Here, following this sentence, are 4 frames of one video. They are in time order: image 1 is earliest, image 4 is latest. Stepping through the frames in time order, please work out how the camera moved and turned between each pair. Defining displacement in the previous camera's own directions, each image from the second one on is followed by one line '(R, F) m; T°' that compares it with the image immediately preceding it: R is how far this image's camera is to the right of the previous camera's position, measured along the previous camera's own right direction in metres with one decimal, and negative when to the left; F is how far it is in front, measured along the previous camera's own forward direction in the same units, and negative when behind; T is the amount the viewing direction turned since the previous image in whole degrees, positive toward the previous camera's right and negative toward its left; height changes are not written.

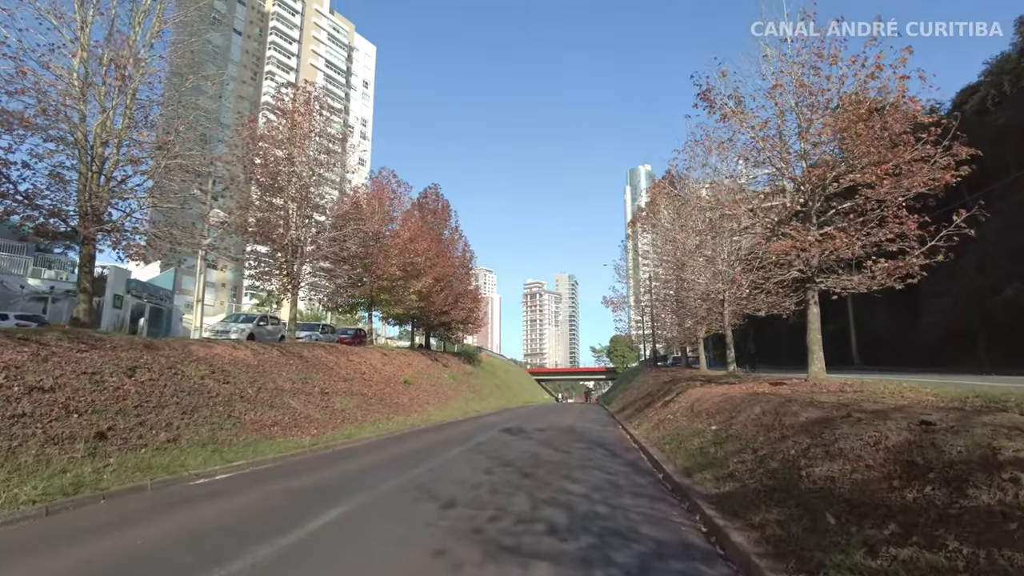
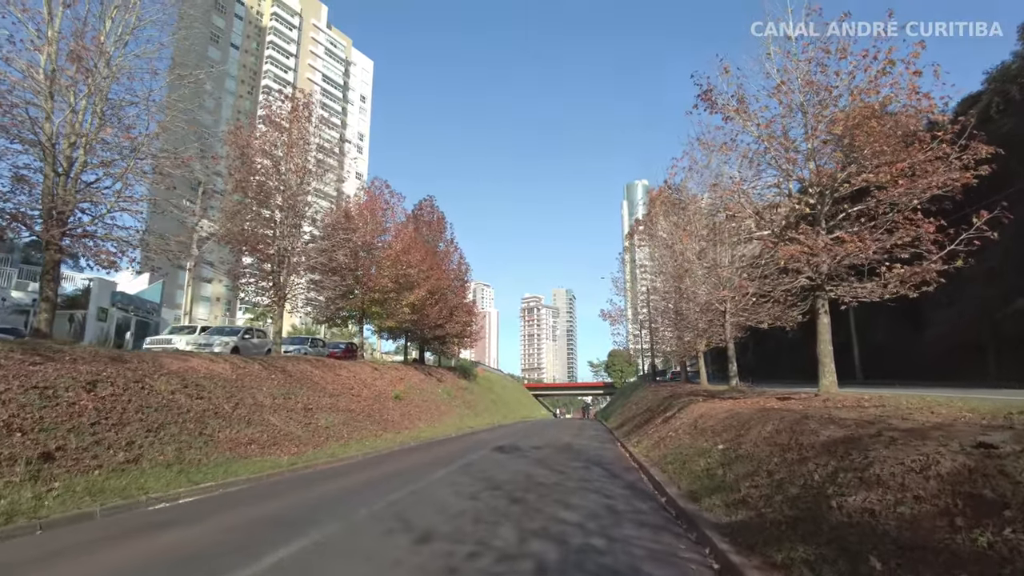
(+0.1, +0.8) m; 0°
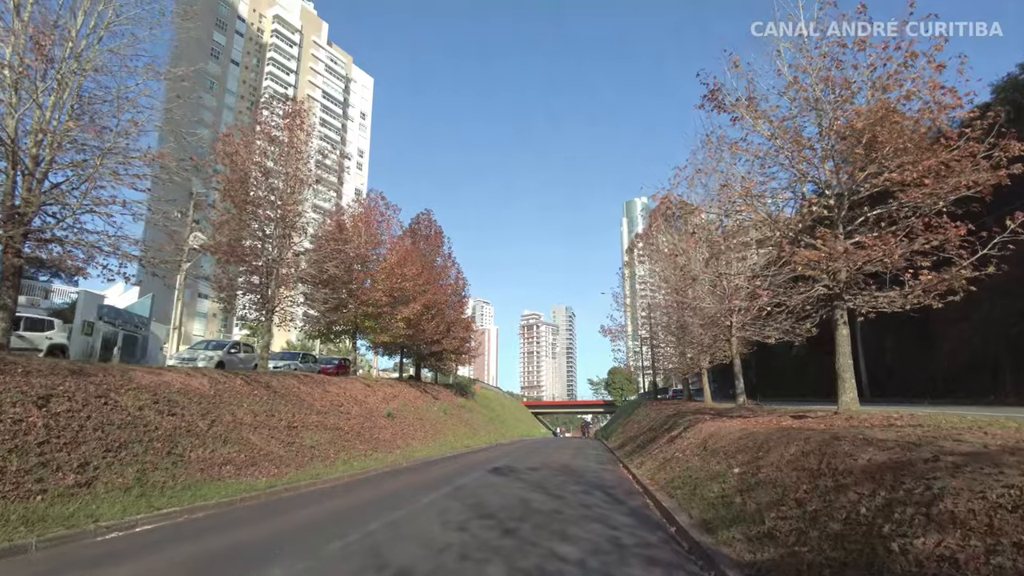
(+0.1, +0.9) m; 0°
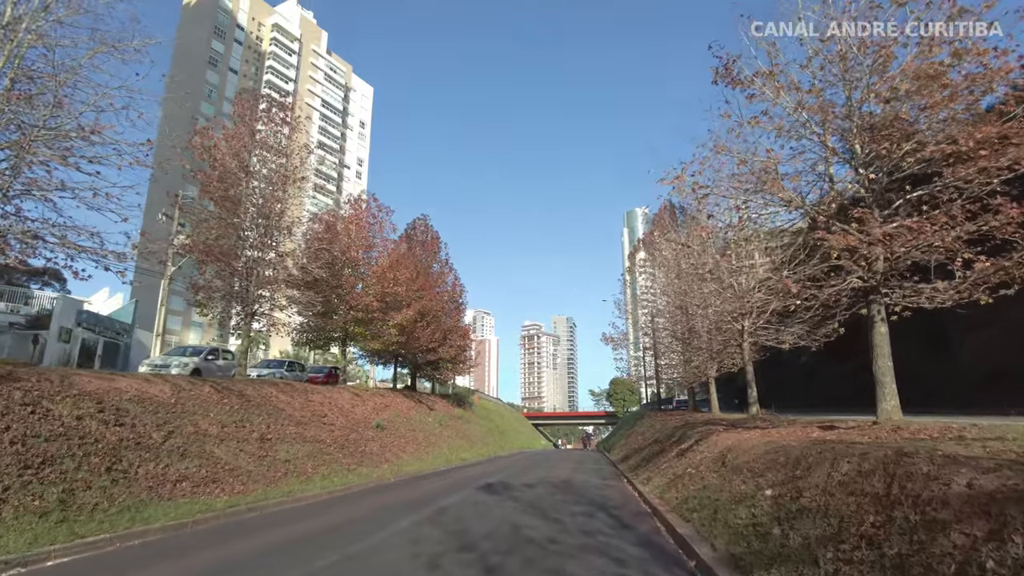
(+0.2, +1.4) m; 0°
